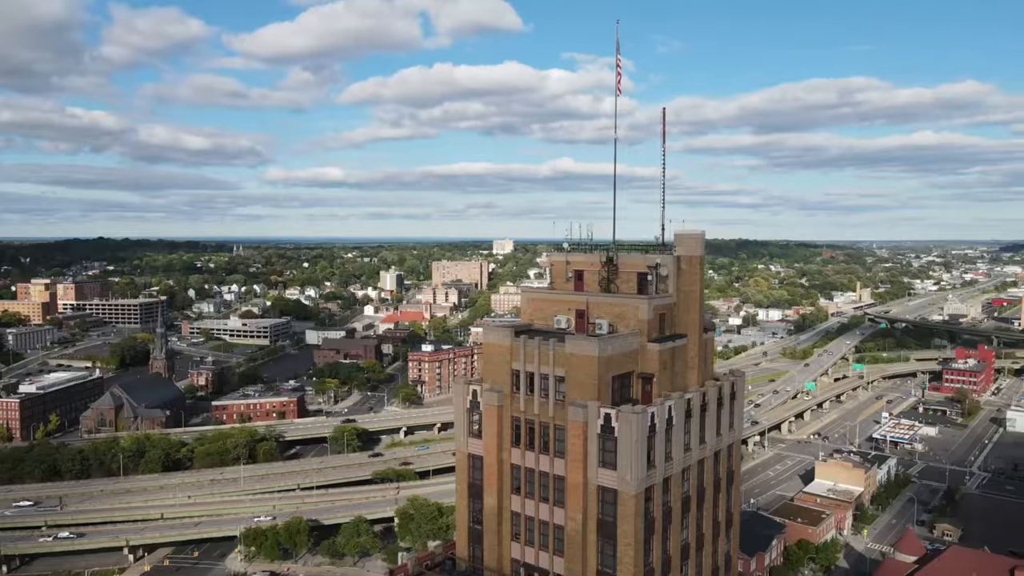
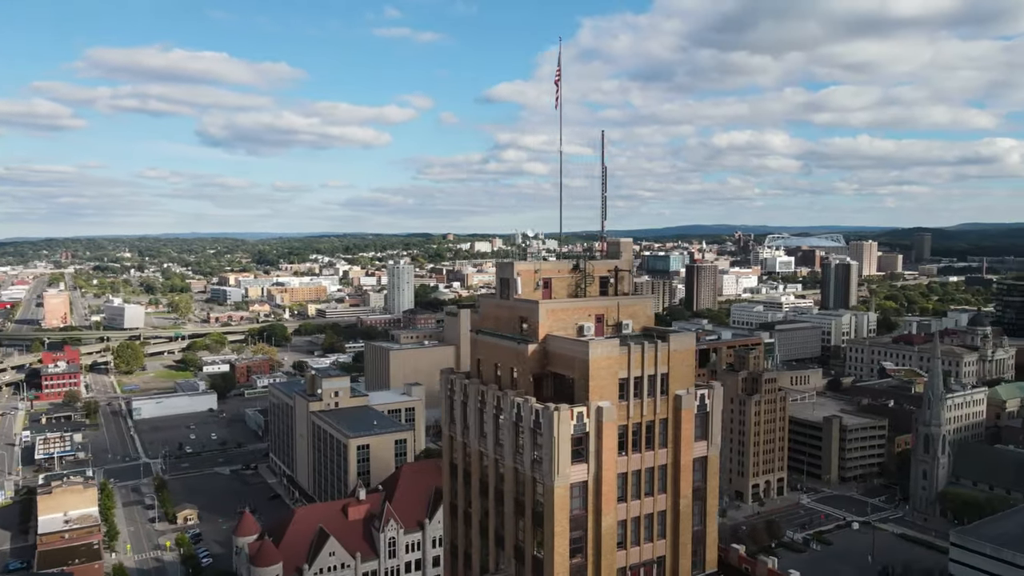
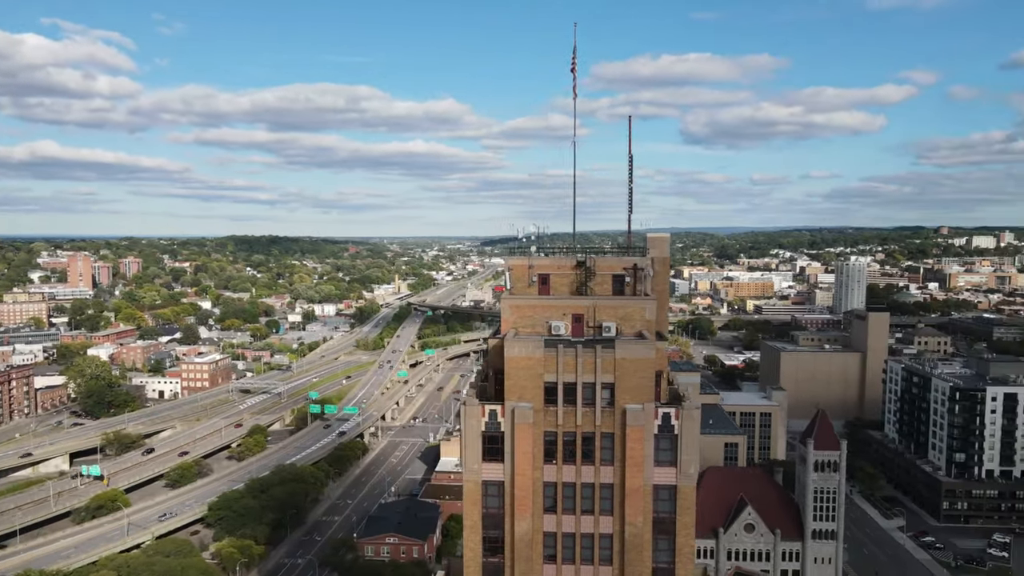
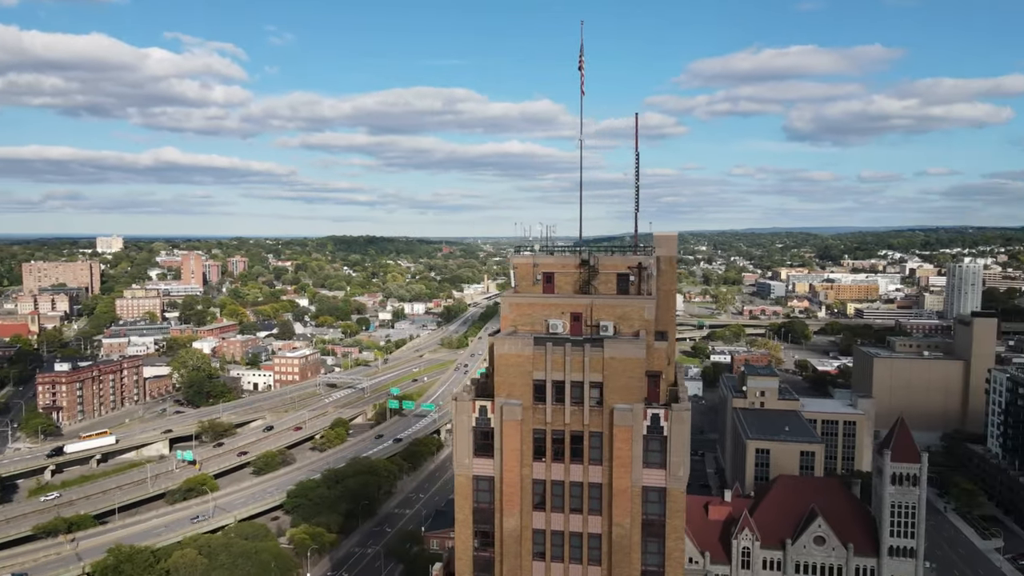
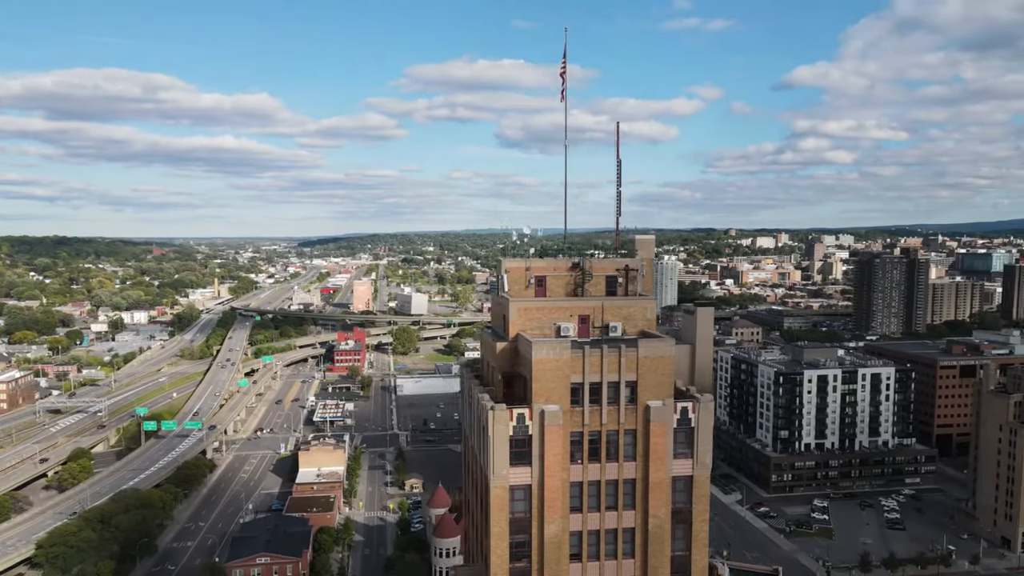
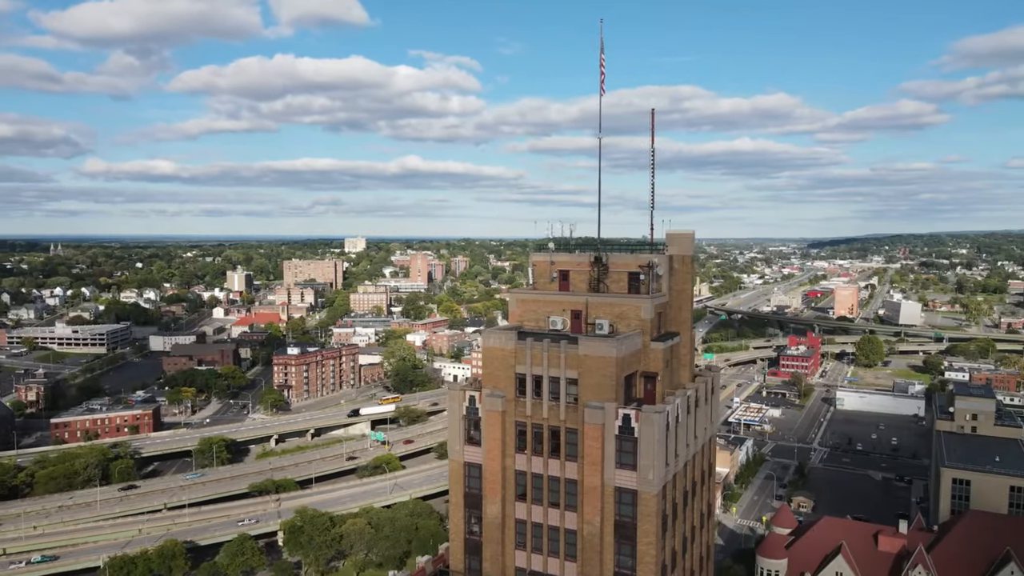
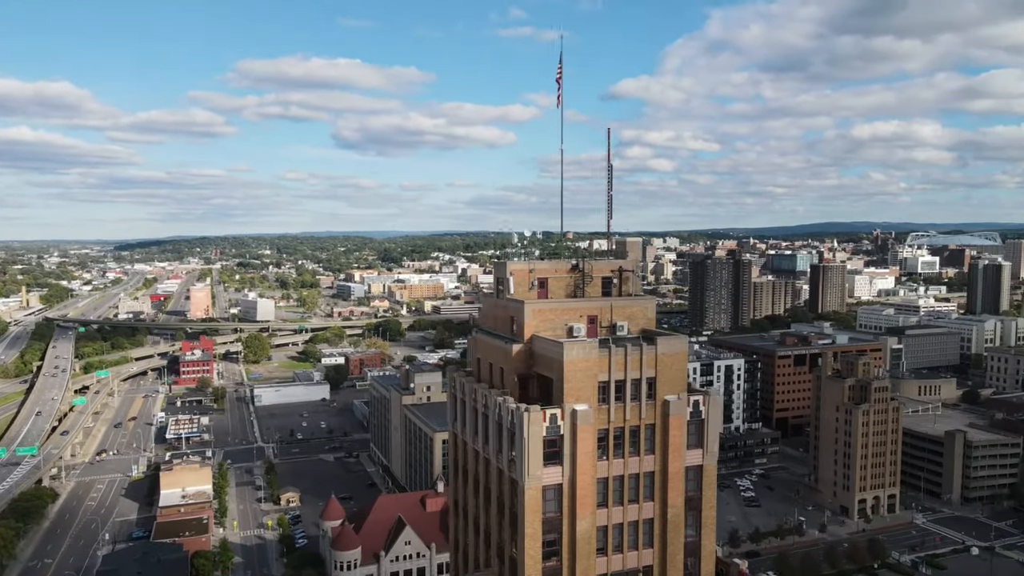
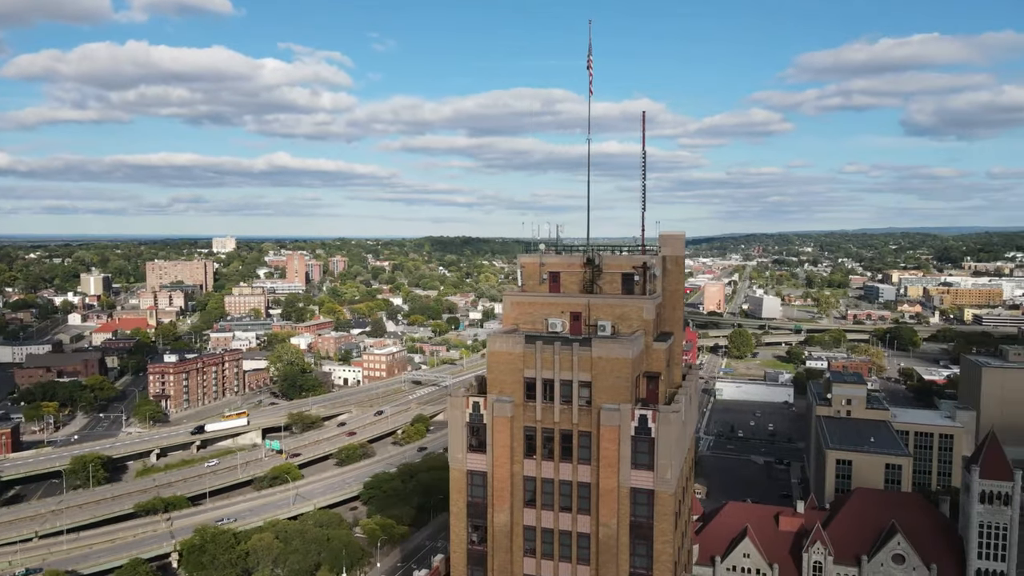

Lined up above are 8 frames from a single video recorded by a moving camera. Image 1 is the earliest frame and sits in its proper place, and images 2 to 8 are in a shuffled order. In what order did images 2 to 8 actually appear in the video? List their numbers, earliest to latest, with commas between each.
6, 8, 4, 3, 5, 7, 2
